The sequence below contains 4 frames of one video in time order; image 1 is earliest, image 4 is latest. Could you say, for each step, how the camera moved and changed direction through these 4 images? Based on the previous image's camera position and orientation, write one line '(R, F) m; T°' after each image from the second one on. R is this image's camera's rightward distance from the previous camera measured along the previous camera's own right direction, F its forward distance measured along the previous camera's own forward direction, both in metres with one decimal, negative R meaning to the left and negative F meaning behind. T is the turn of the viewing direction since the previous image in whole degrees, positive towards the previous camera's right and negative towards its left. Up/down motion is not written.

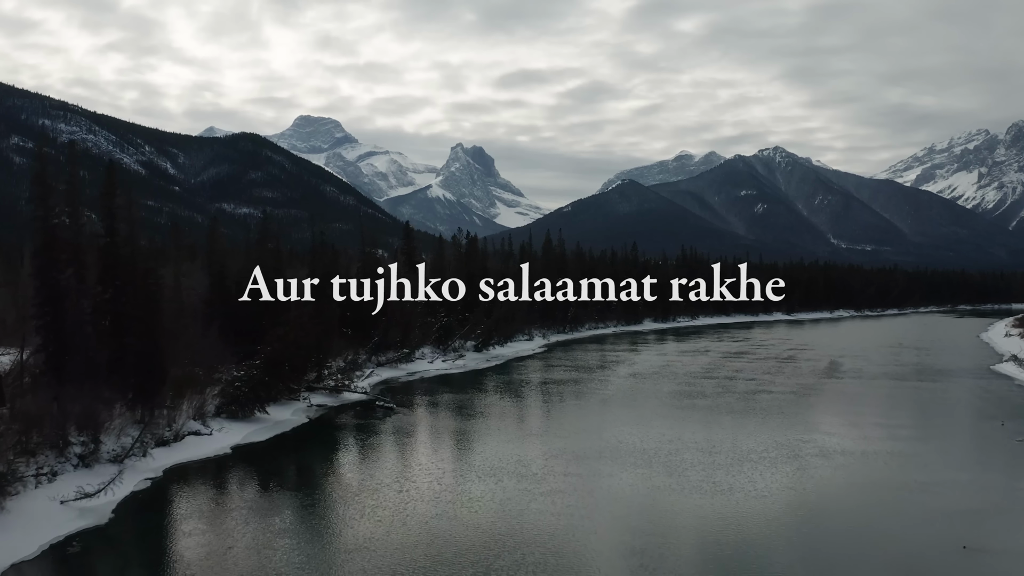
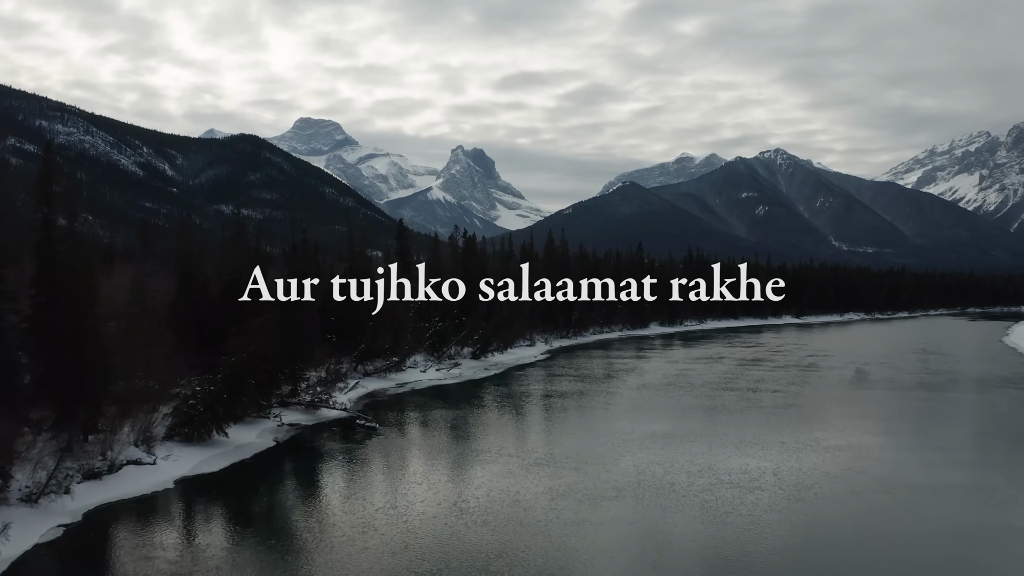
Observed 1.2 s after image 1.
(0.0, +5.5) m; 0°
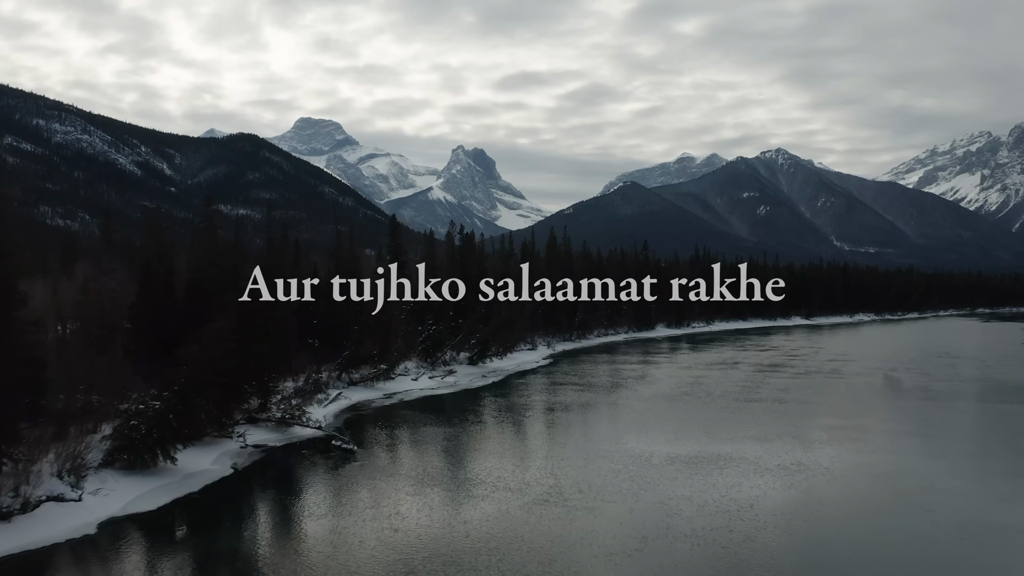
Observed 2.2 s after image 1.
(0.0, +5.1) m; 0°
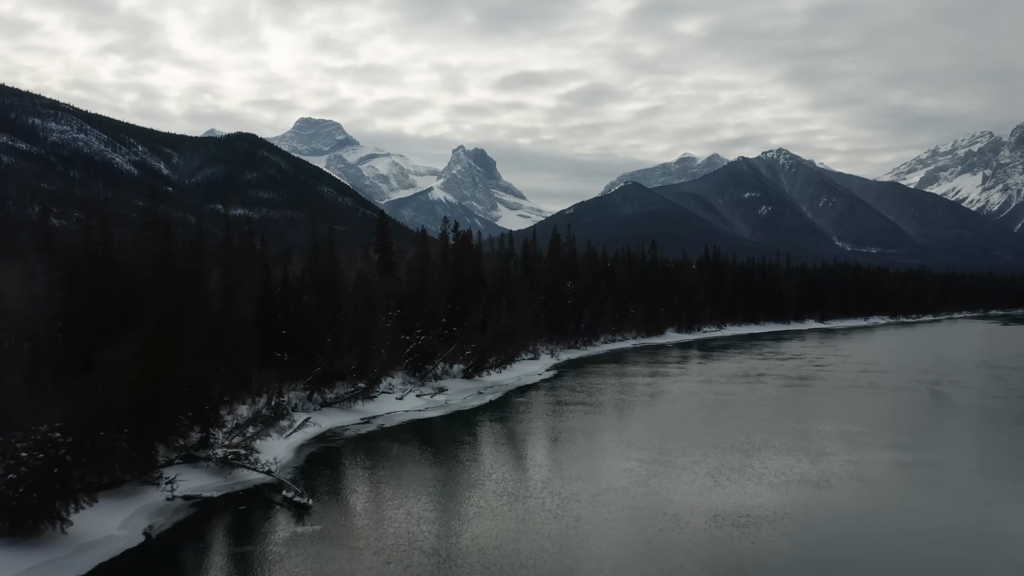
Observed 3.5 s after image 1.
(0.0, +6.9) m; 0°
